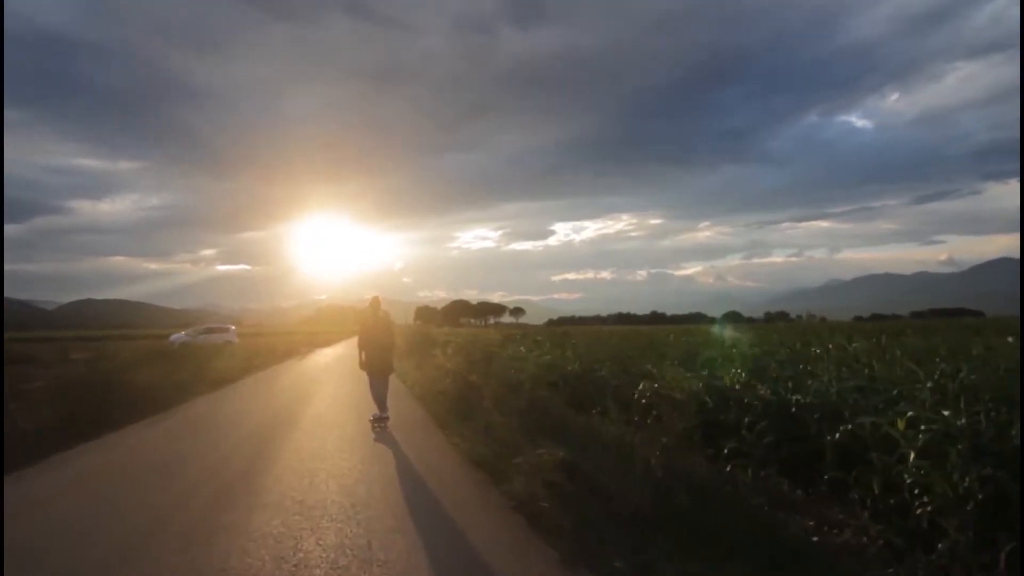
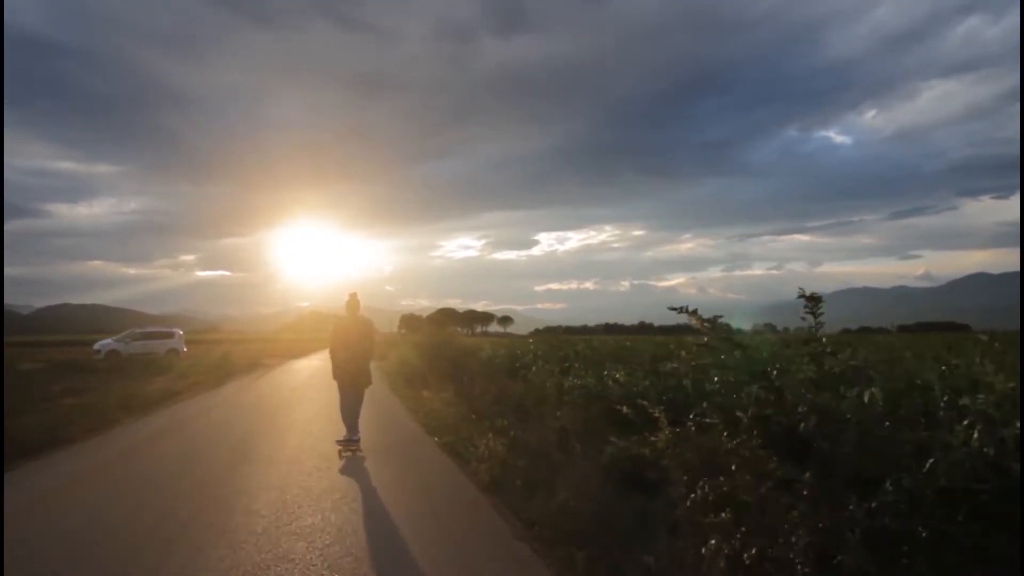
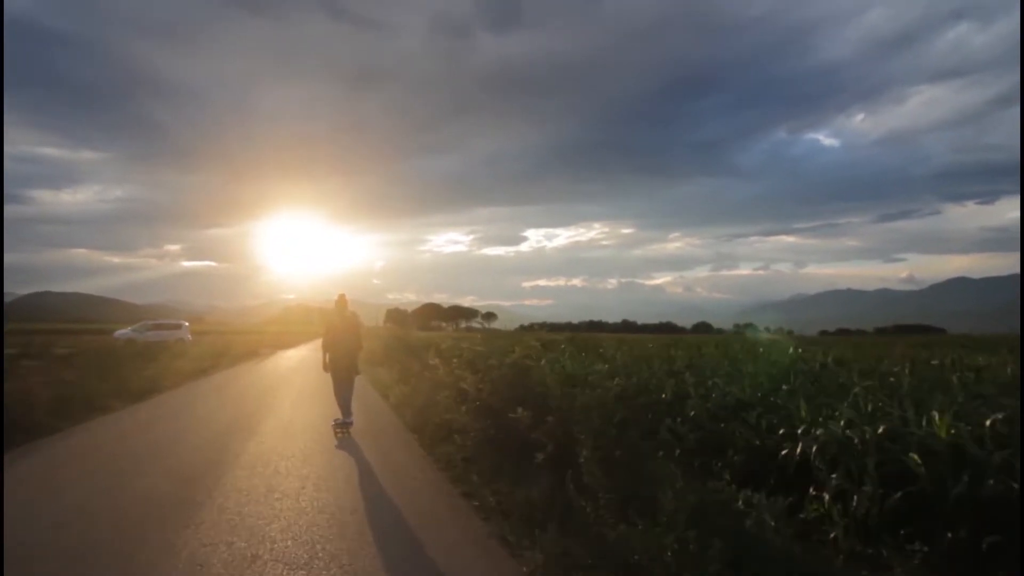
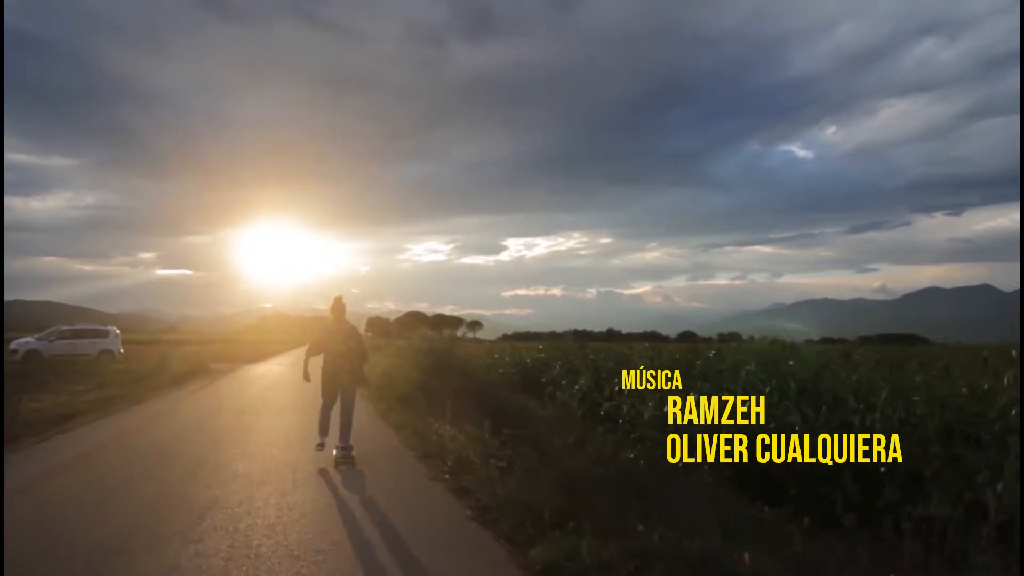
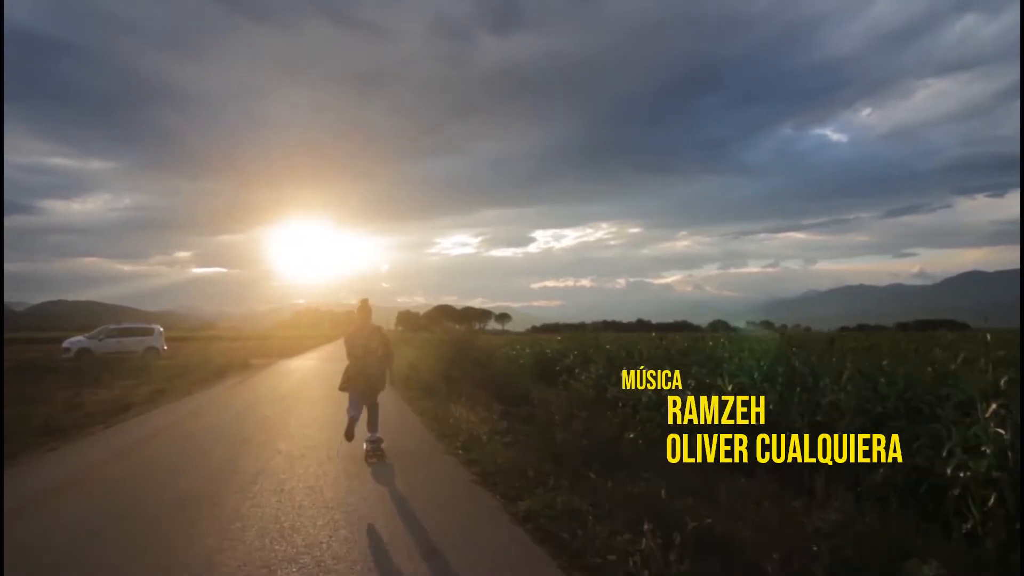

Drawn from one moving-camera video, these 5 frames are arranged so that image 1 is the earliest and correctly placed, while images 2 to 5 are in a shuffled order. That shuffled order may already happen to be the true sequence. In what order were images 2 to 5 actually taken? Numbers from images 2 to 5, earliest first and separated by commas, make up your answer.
3, 2, 5, 4
